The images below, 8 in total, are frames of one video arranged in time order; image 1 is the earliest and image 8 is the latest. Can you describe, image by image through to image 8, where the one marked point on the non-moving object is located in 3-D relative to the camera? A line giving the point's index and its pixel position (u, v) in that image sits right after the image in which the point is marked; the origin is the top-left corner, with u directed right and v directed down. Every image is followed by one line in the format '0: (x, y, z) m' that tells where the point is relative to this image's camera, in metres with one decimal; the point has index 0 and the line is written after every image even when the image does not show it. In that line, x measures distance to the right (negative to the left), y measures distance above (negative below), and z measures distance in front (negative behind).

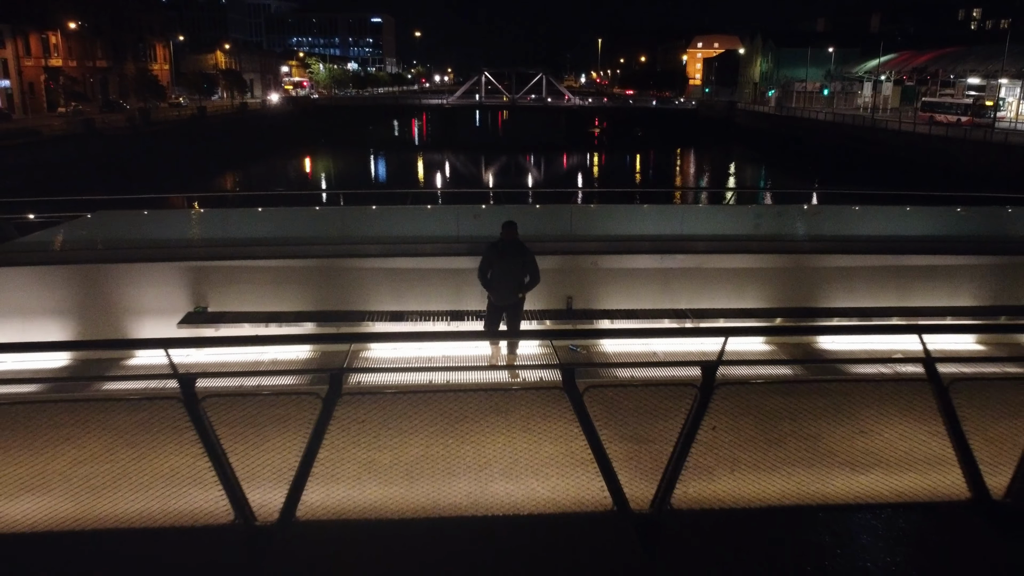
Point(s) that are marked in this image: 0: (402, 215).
0: (-1.0, +0.6, +7.0) m
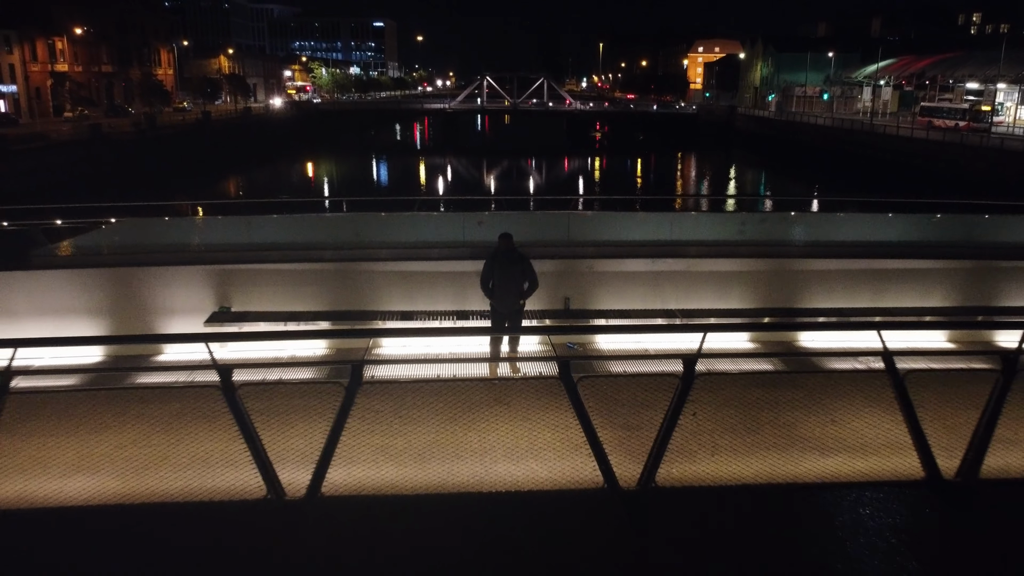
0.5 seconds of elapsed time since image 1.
0: (-0.9, +0.6, +7.4) m
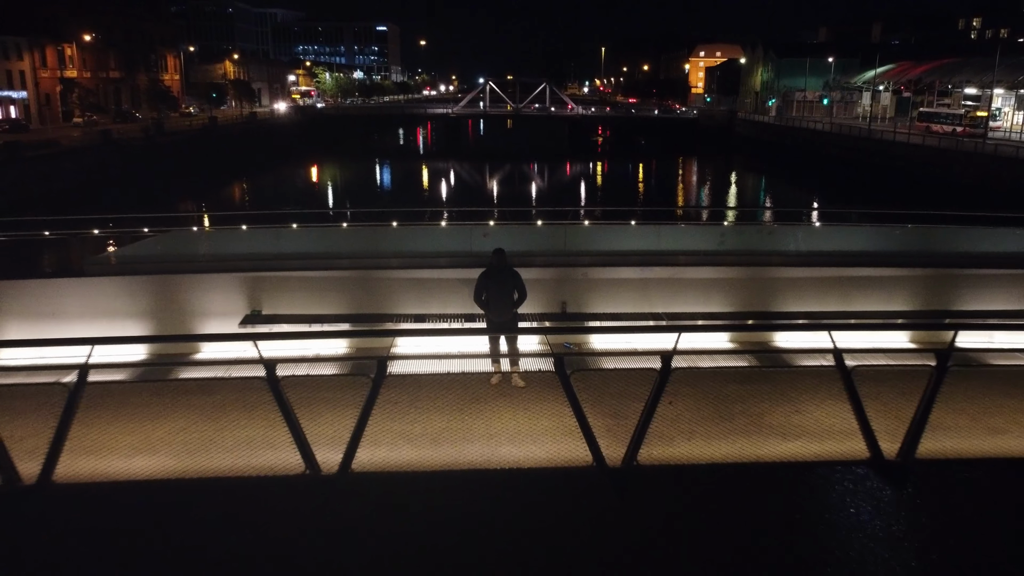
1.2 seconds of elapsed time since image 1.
0: (-0.9, +0.6, +7.9) m
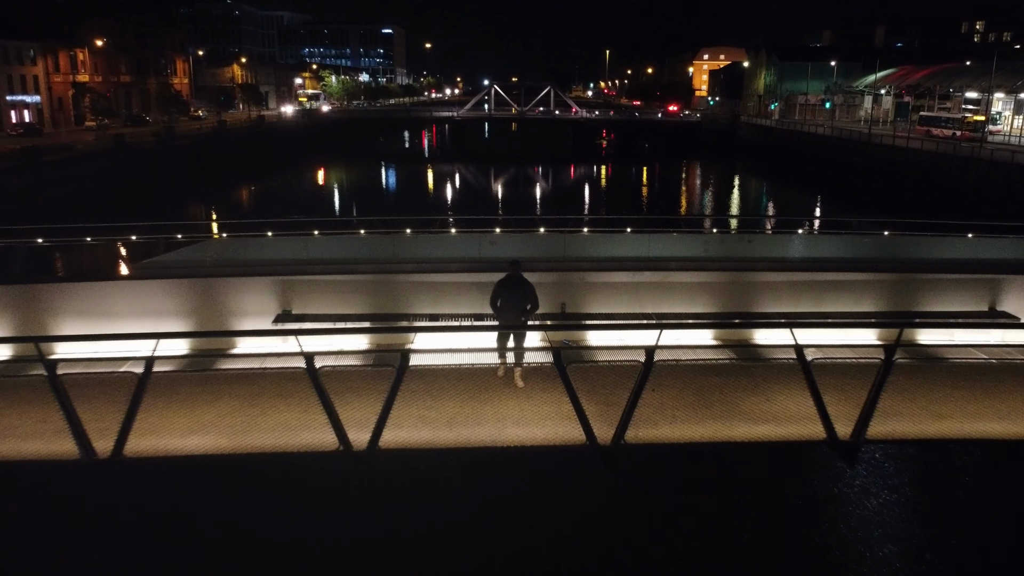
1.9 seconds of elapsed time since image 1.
0: (-0.9, +0.5, +8.5) m
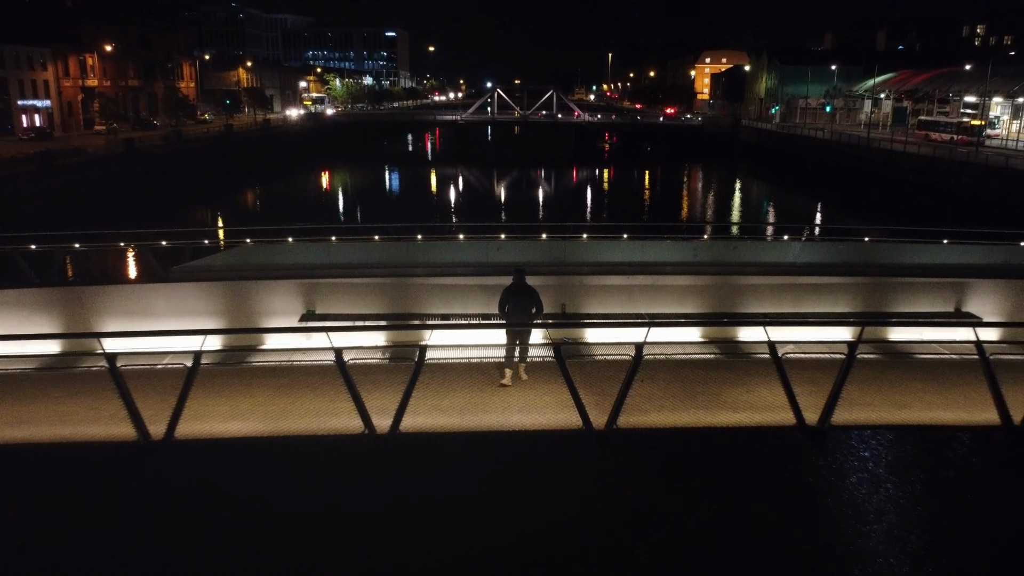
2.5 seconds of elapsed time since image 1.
0: (-0.8, +0.5, +9.1) m
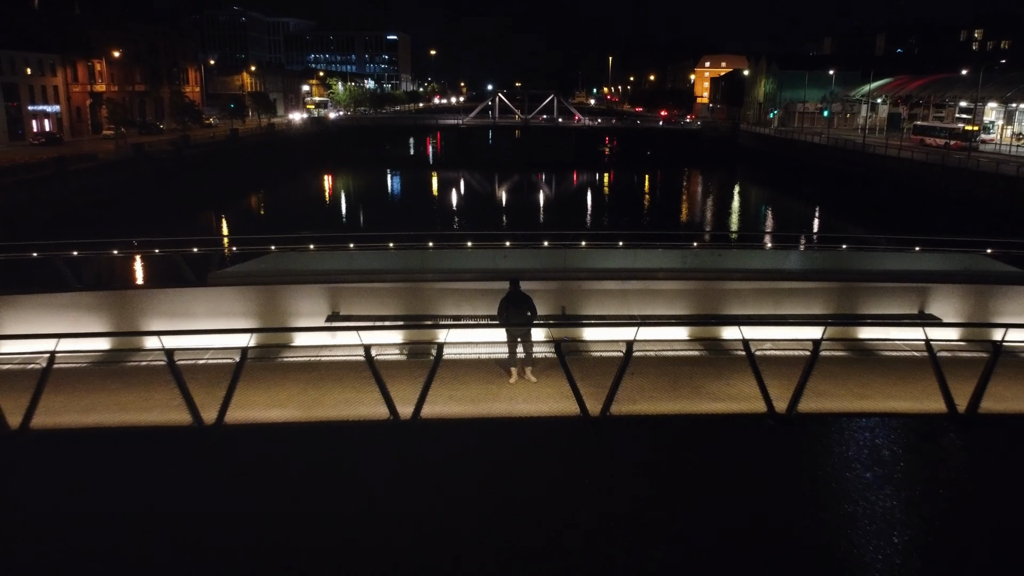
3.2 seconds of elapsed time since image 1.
0: (-0.8, +0.5, +9.8) m
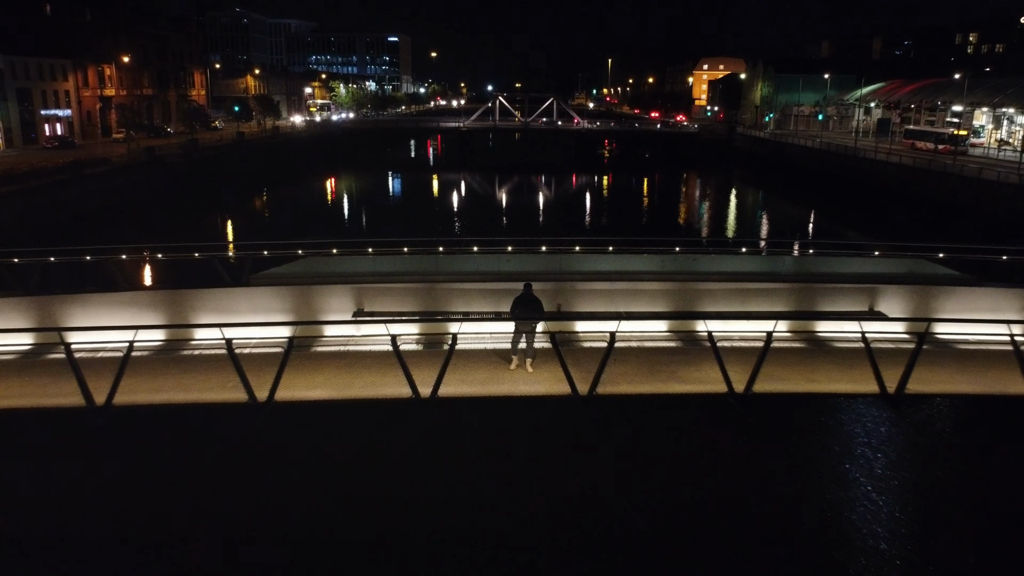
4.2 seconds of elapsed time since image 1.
0: (-0.7, +0.5, +10.9) m
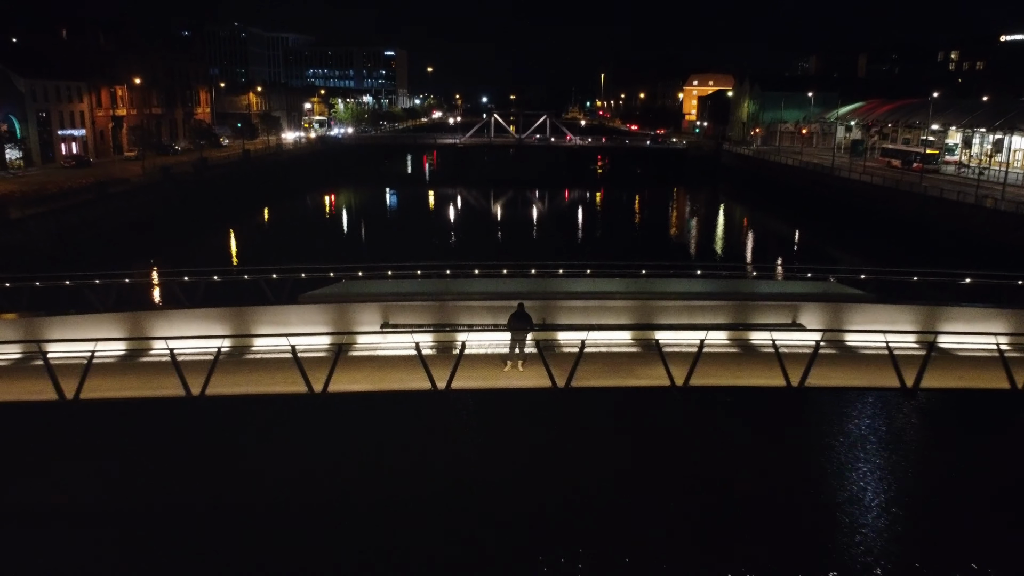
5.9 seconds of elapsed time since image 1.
0: (-0.8, +0.2, +13.1) m
